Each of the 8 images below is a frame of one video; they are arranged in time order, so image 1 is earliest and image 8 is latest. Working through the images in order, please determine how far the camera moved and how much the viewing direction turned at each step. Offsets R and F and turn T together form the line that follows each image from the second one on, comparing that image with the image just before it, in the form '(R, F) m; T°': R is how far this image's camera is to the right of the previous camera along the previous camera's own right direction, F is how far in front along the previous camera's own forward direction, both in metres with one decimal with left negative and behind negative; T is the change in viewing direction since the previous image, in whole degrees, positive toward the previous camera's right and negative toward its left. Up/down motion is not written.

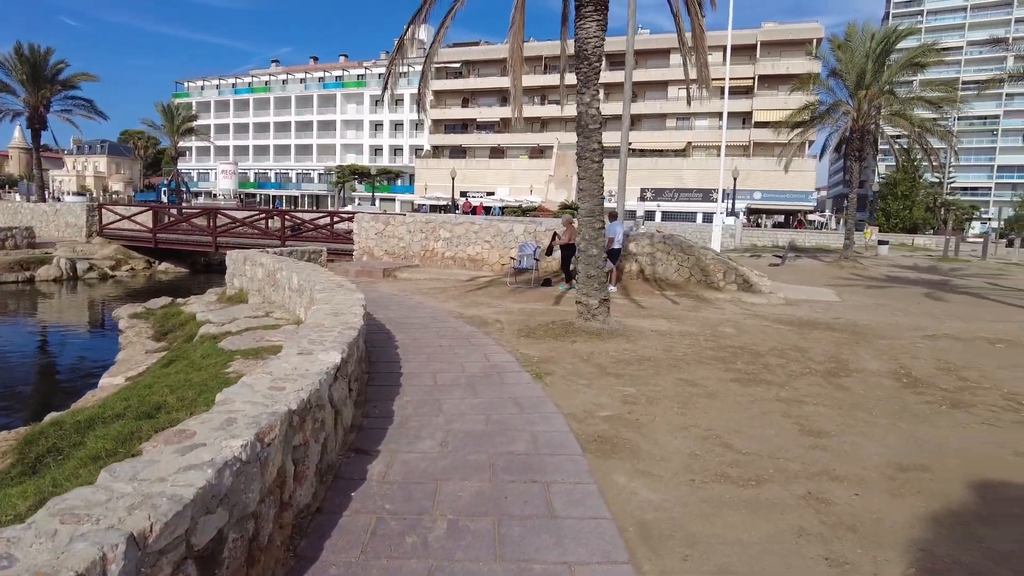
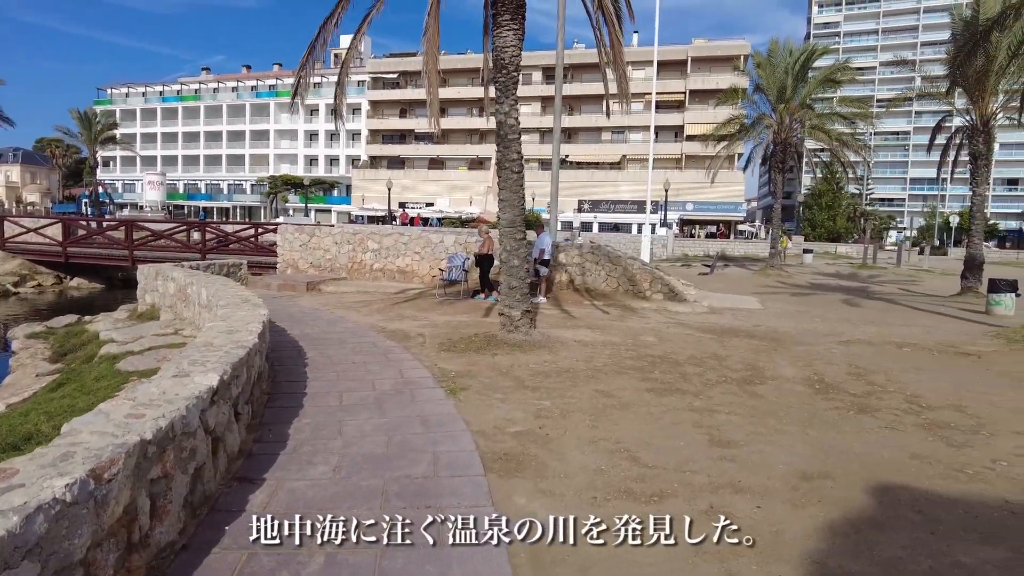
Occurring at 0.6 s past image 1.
(+0.3, +0.2) m; +5°
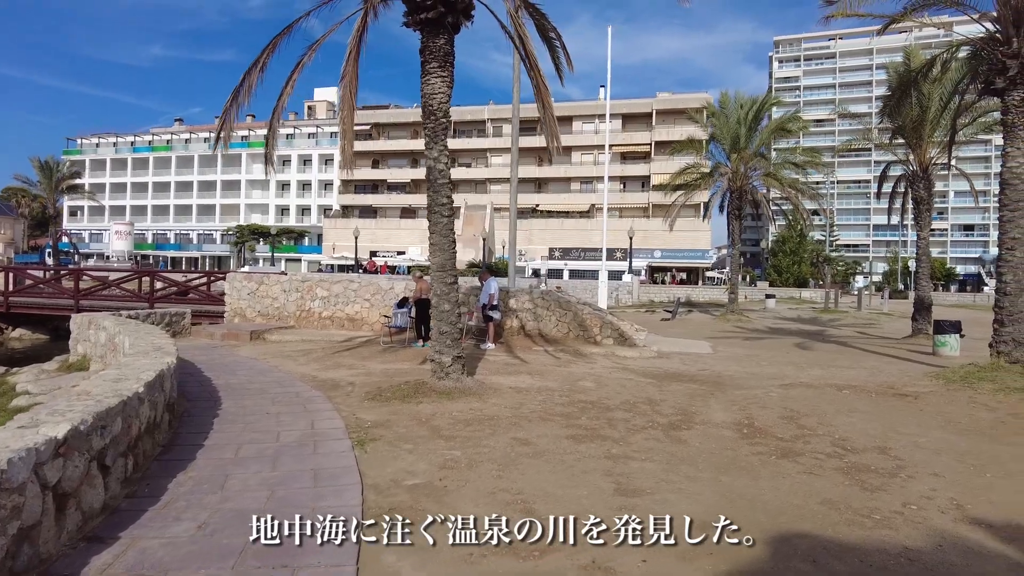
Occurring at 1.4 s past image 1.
(+0.6, +0.2) m; +2°
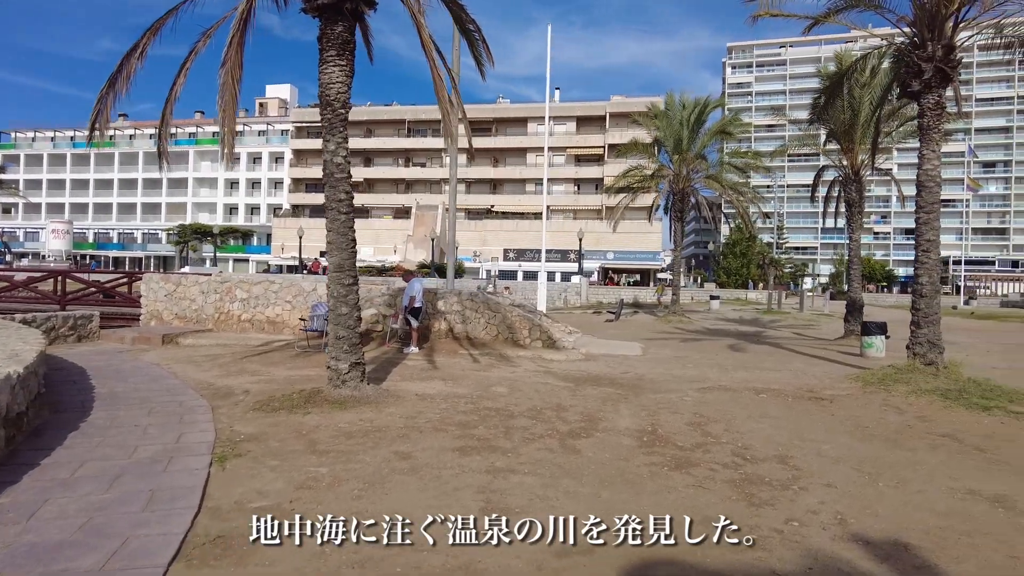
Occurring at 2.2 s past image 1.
(+0.7, +0.4) m; +3°
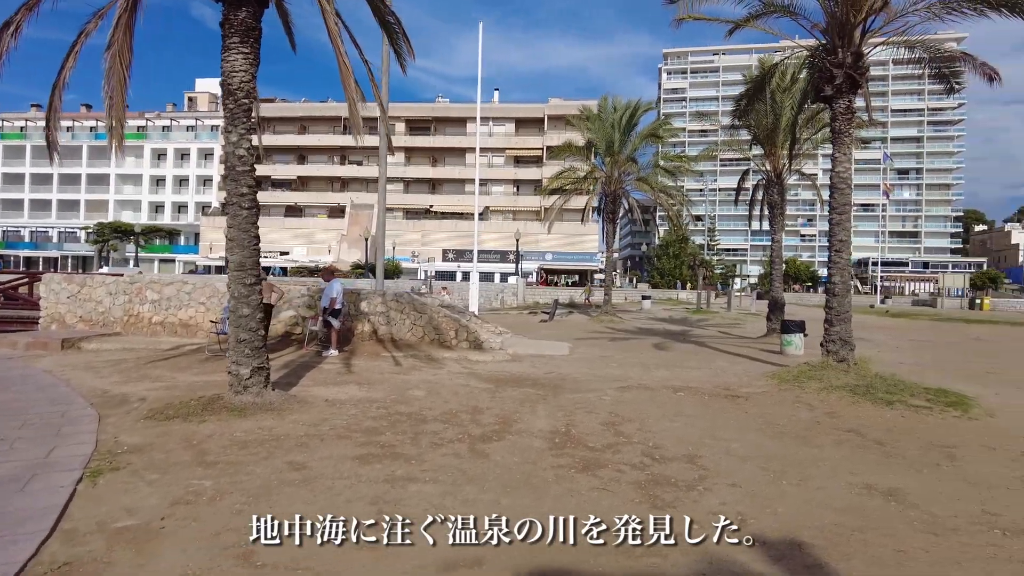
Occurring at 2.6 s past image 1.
(+0.3, +0.2) m; +5°
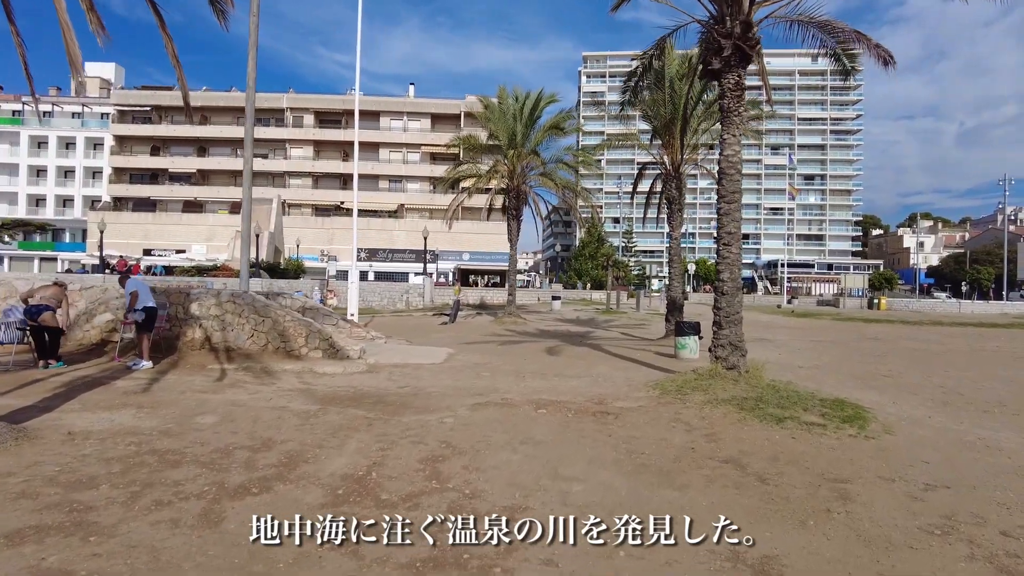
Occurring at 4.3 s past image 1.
(+1.1, +1.5) m; +6°
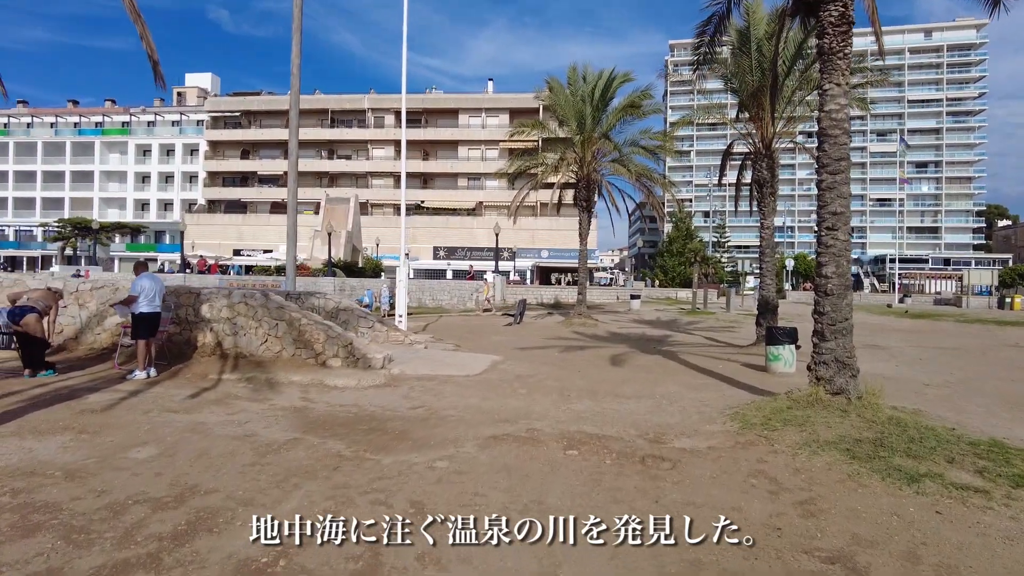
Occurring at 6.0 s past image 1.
(+0.6, +1.8) m; -8°
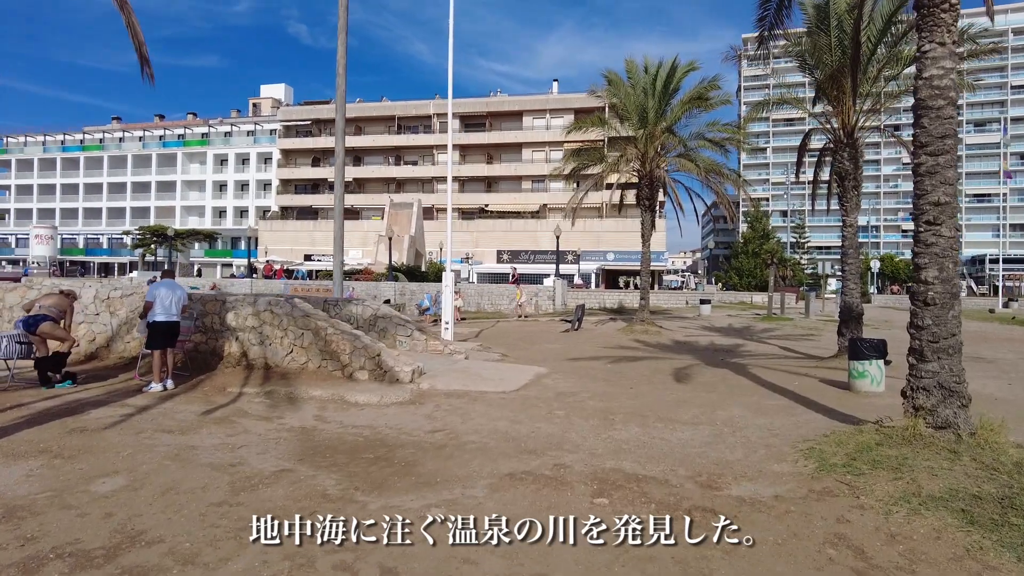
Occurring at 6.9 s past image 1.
(+0.4, +1.0) m; -6°
